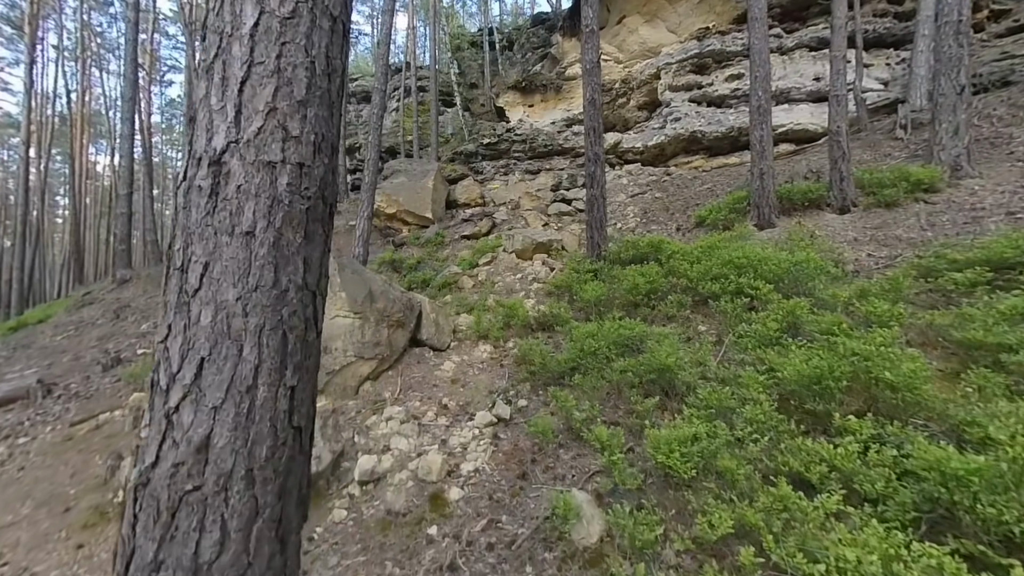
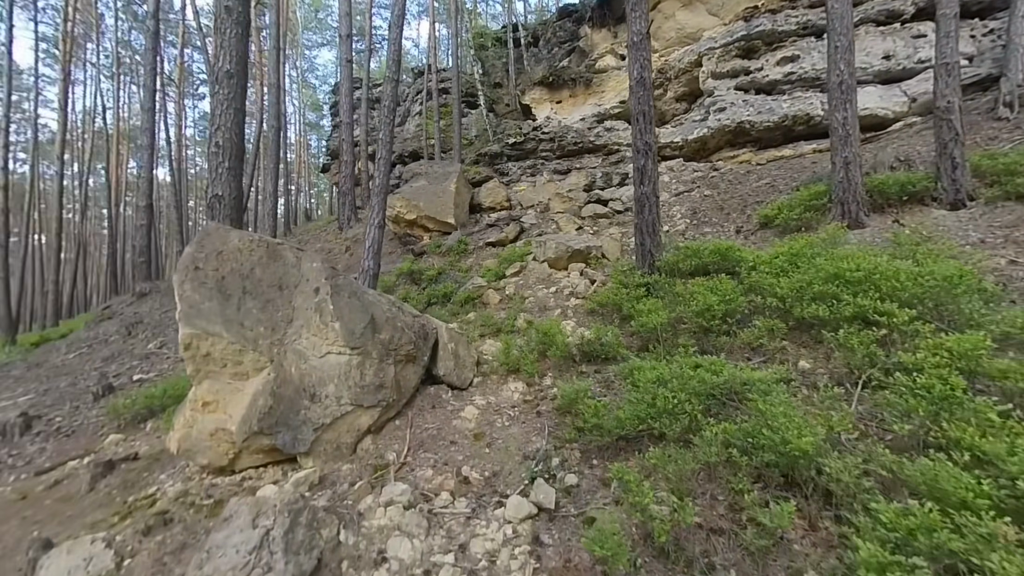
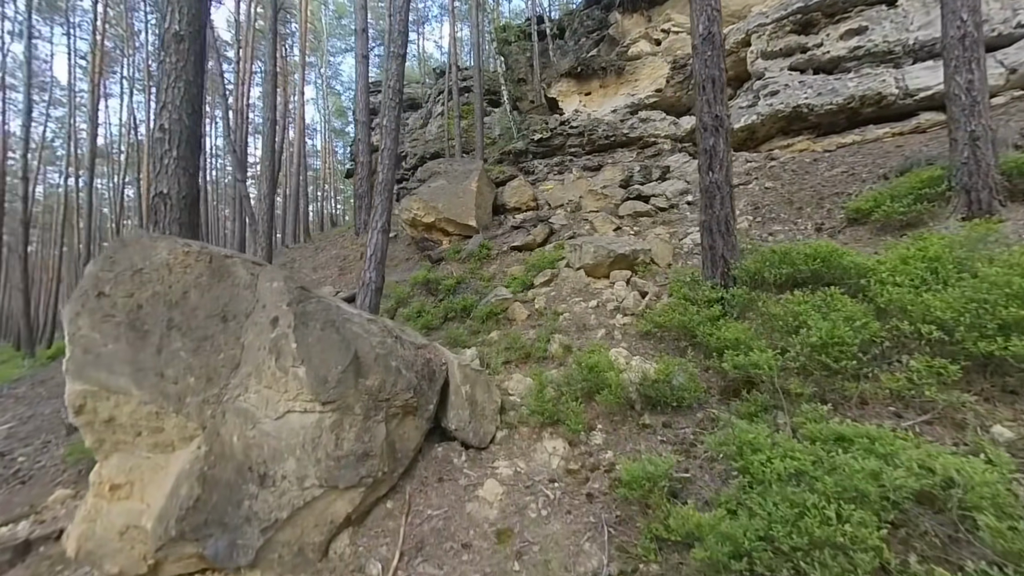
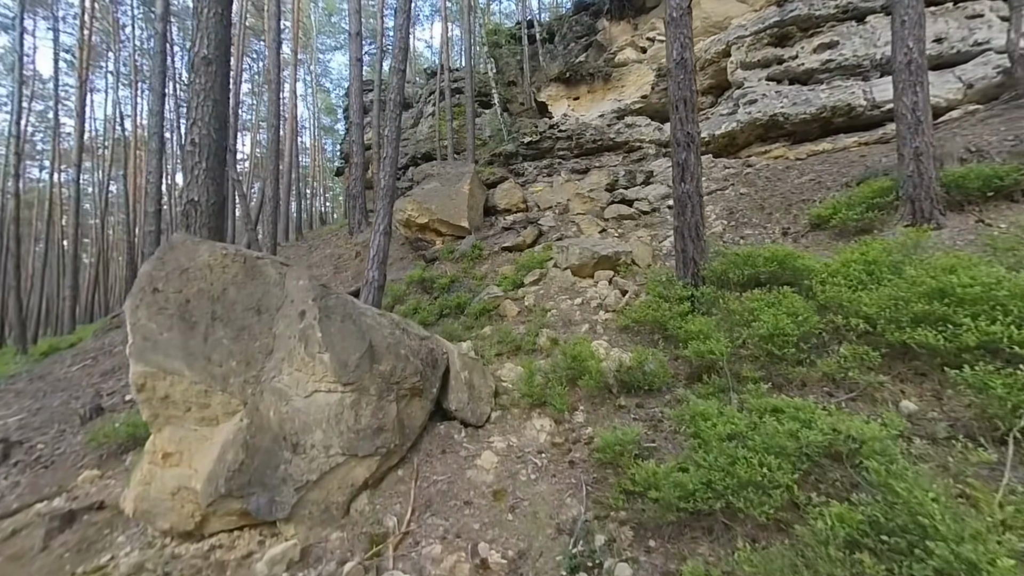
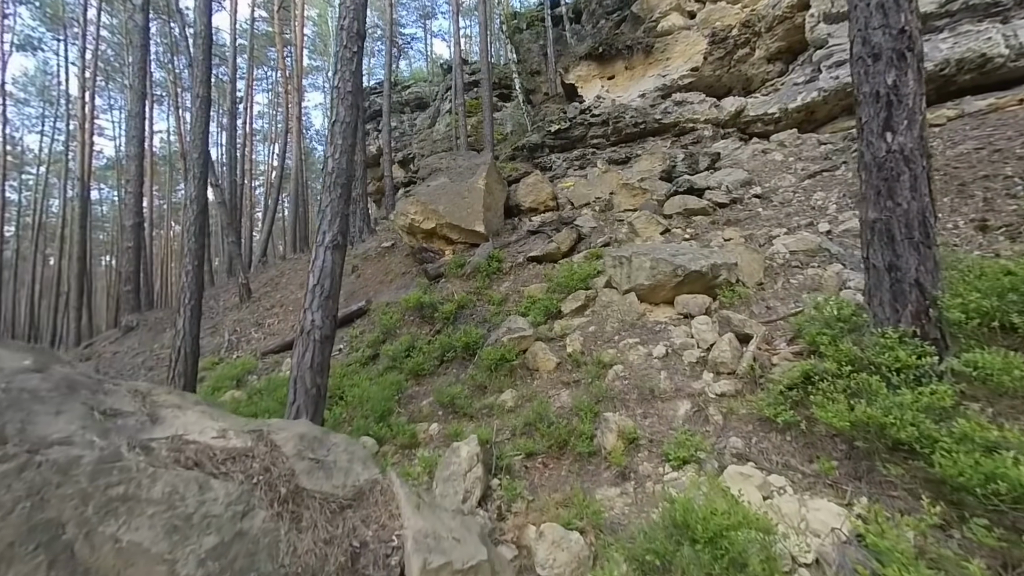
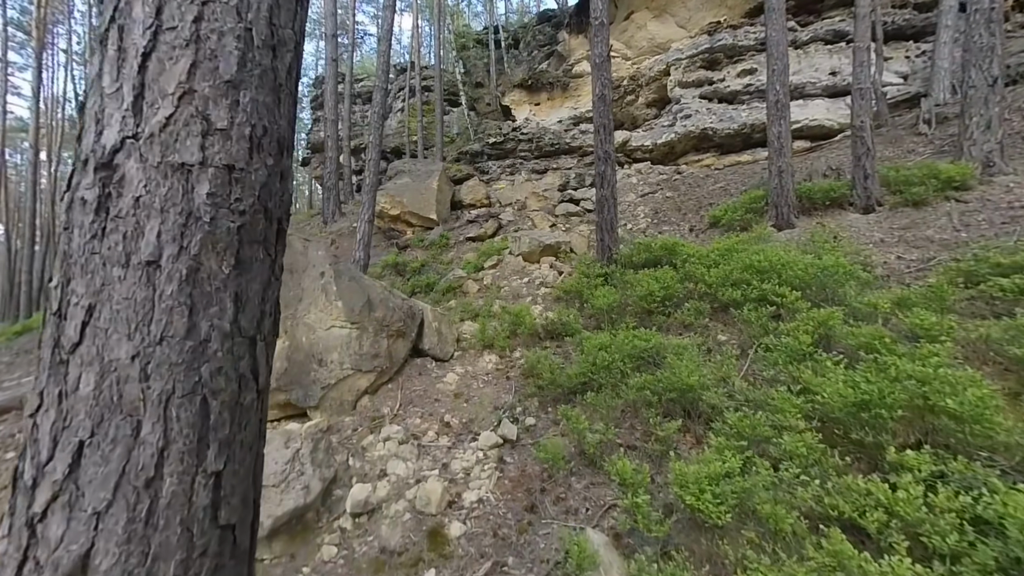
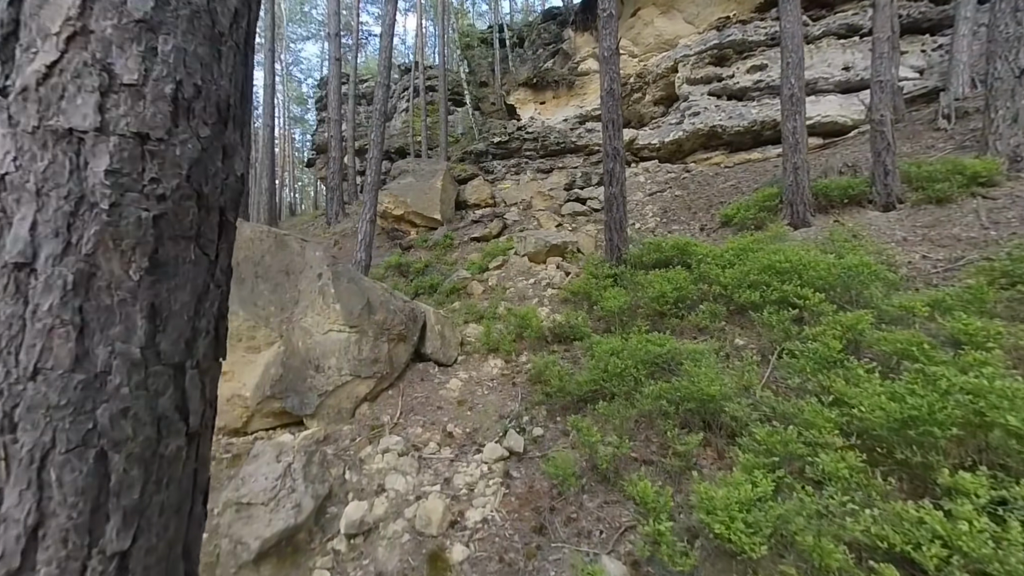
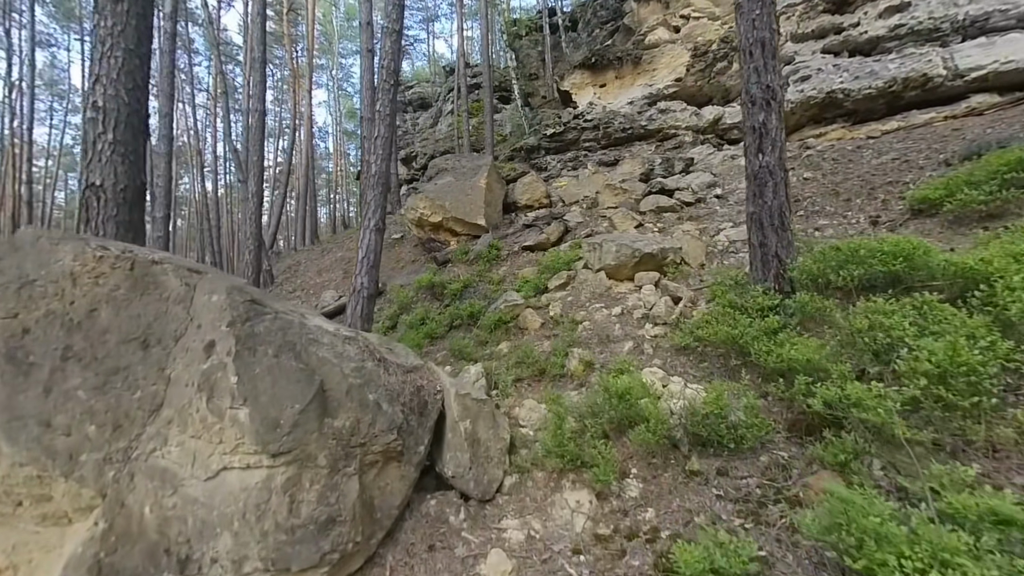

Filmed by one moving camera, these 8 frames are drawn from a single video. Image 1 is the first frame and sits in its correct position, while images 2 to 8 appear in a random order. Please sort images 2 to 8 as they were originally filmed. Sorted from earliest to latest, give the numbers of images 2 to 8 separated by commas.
6, 7, 2, 4, 3, 8, 5
